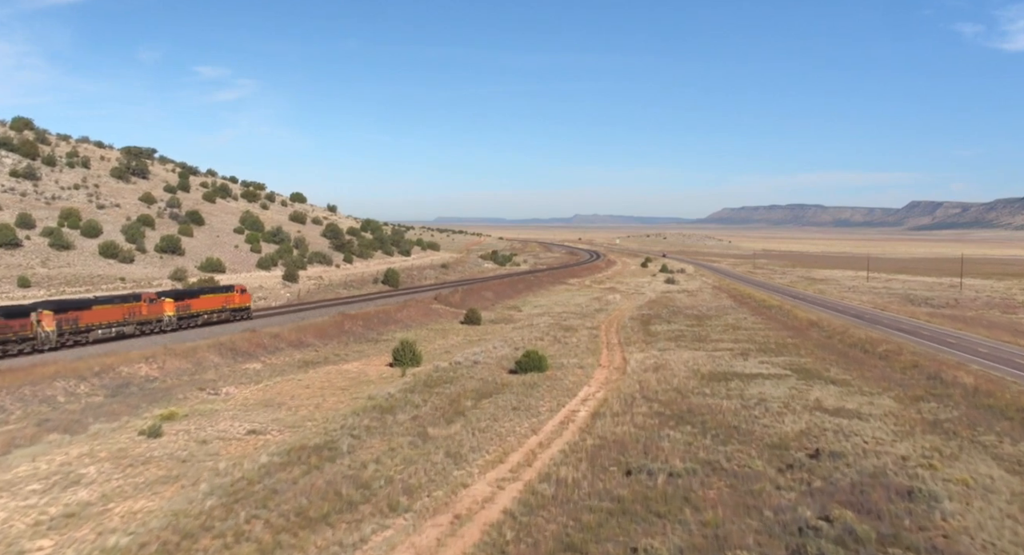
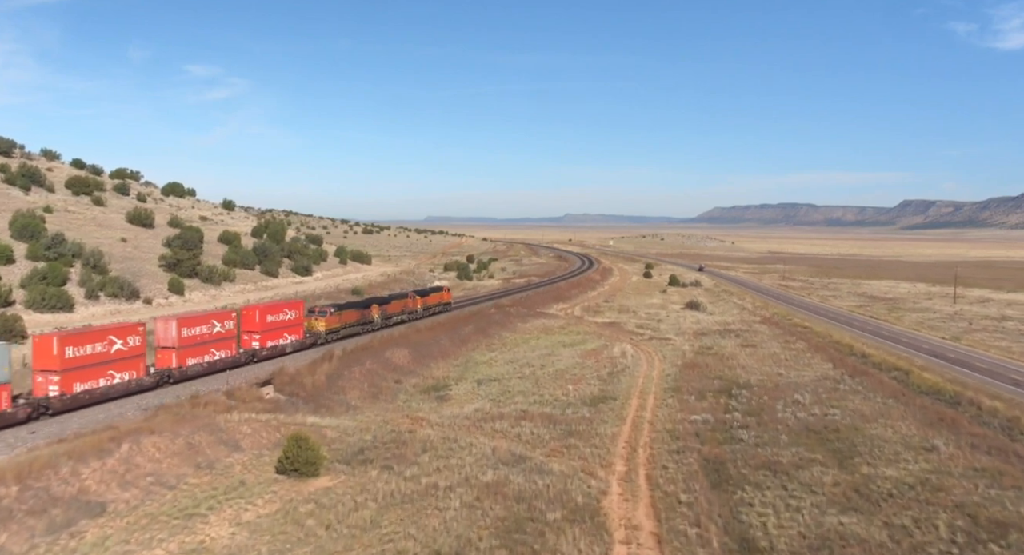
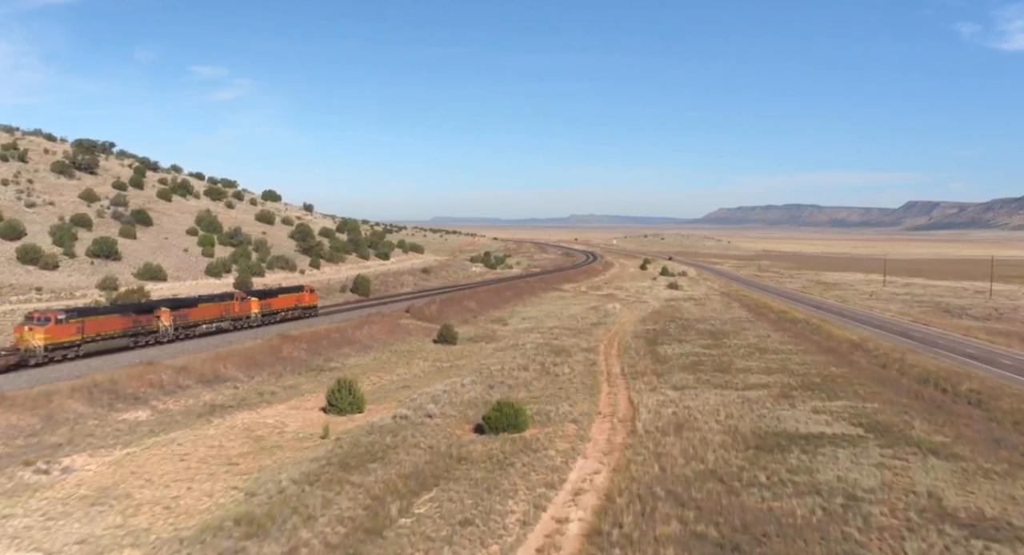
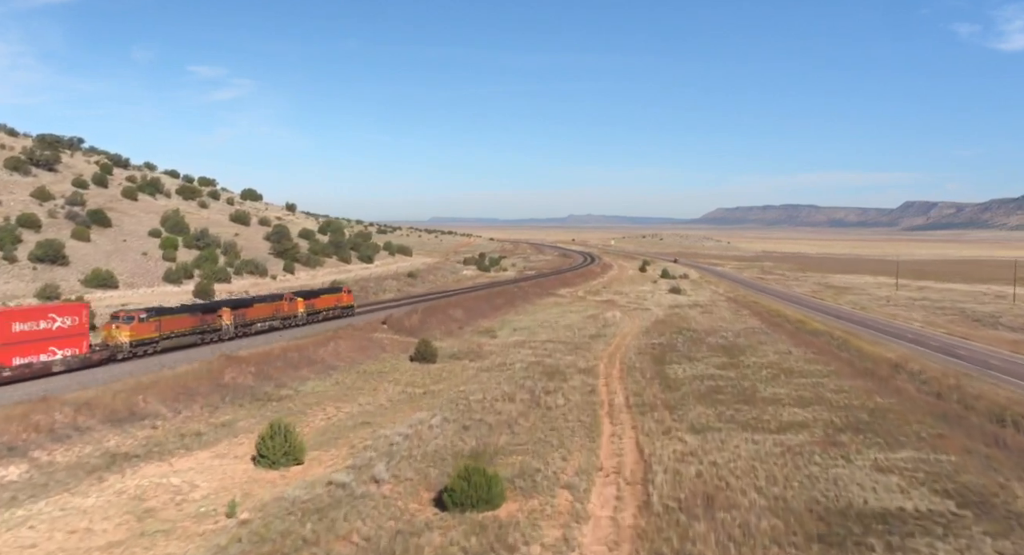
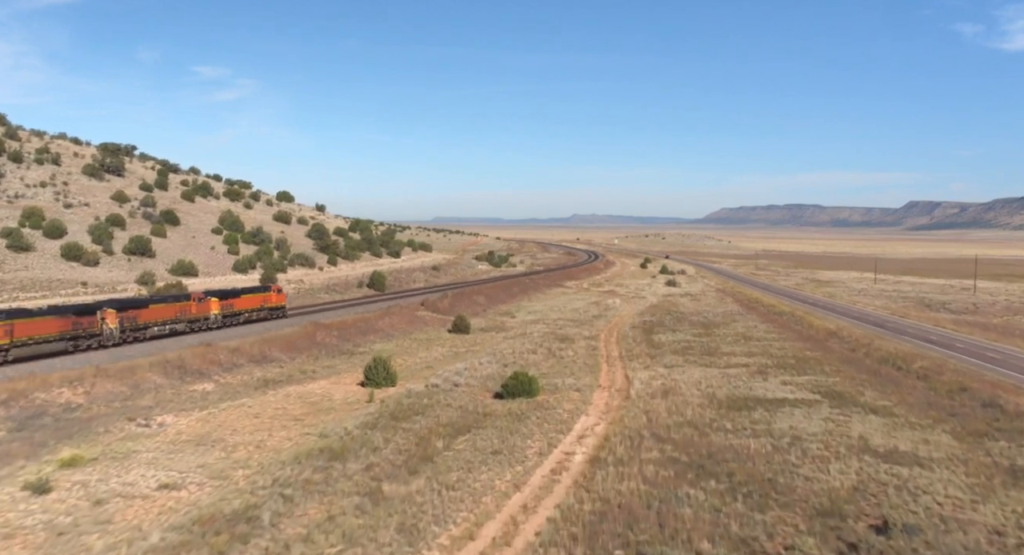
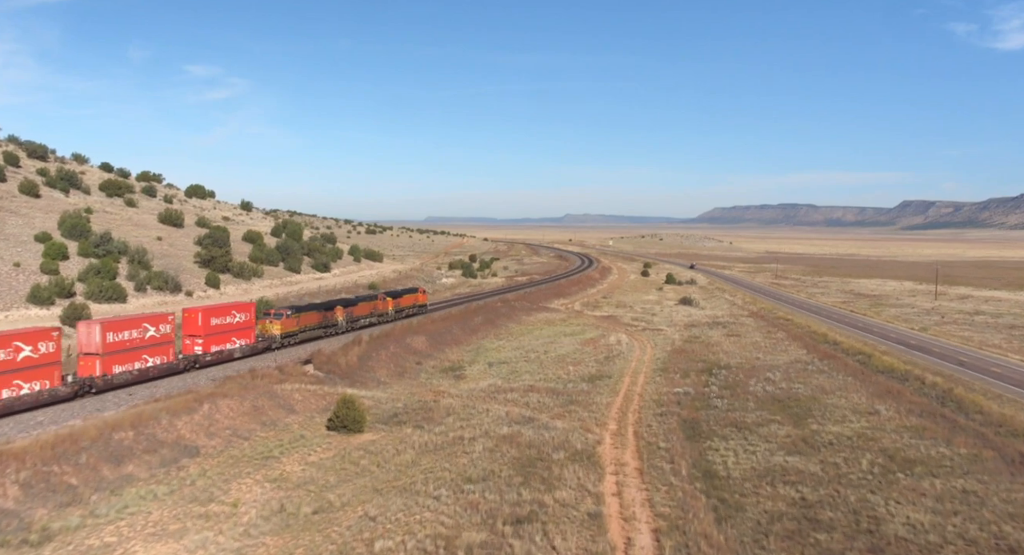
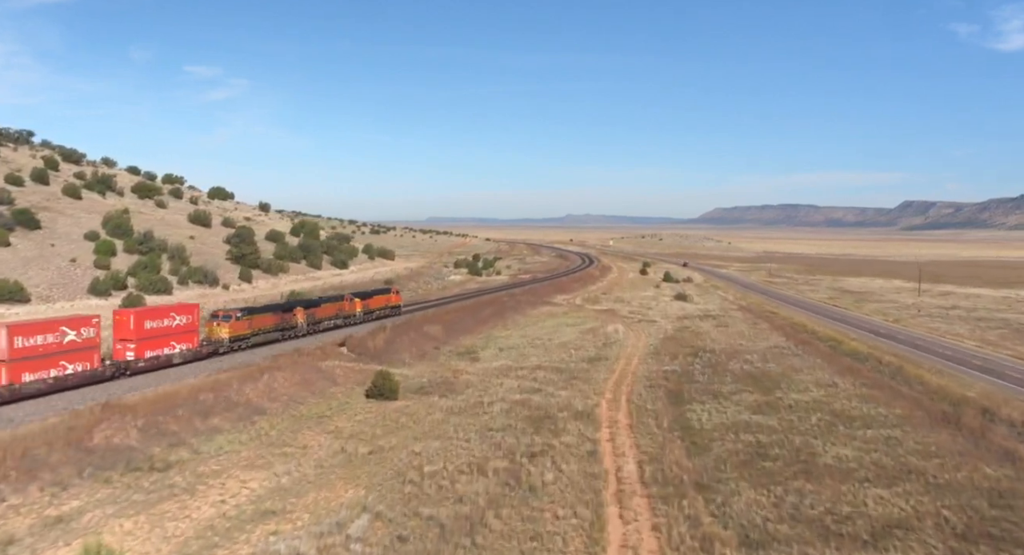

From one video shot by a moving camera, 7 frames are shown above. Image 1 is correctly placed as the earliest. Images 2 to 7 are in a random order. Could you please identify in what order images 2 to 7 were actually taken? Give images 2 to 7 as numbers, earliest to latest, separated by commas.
5, 3, 4, 7, 6, 2
